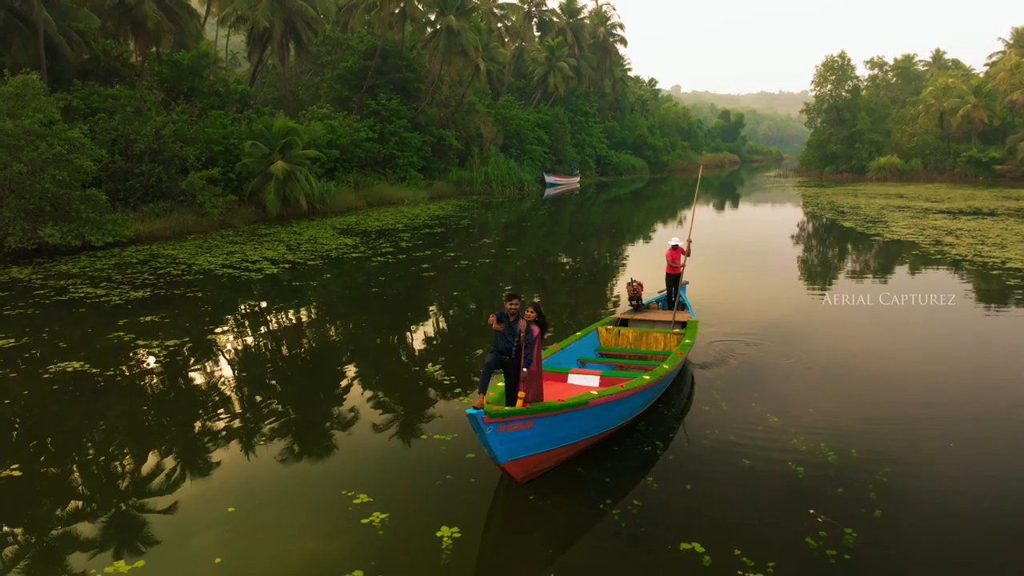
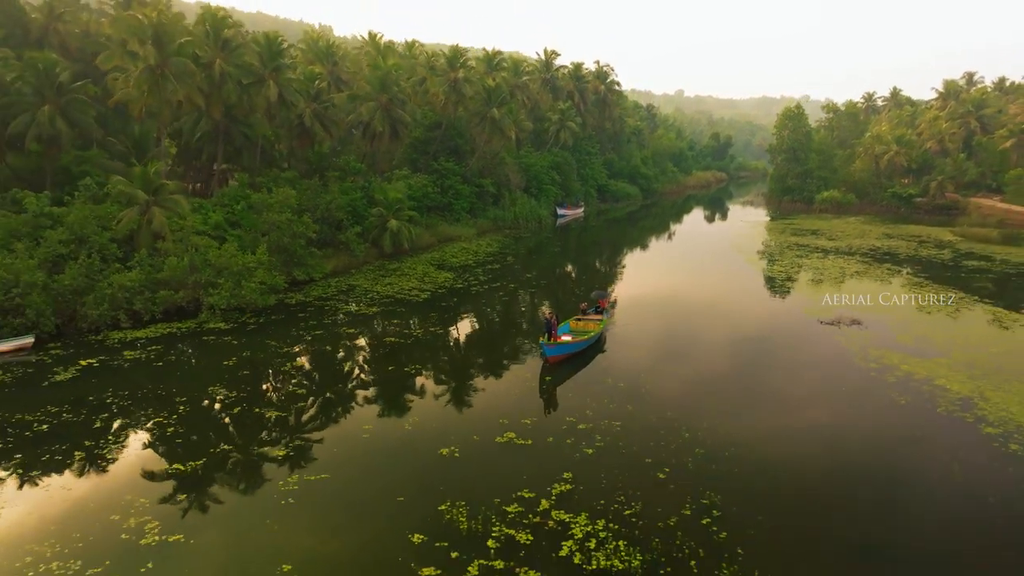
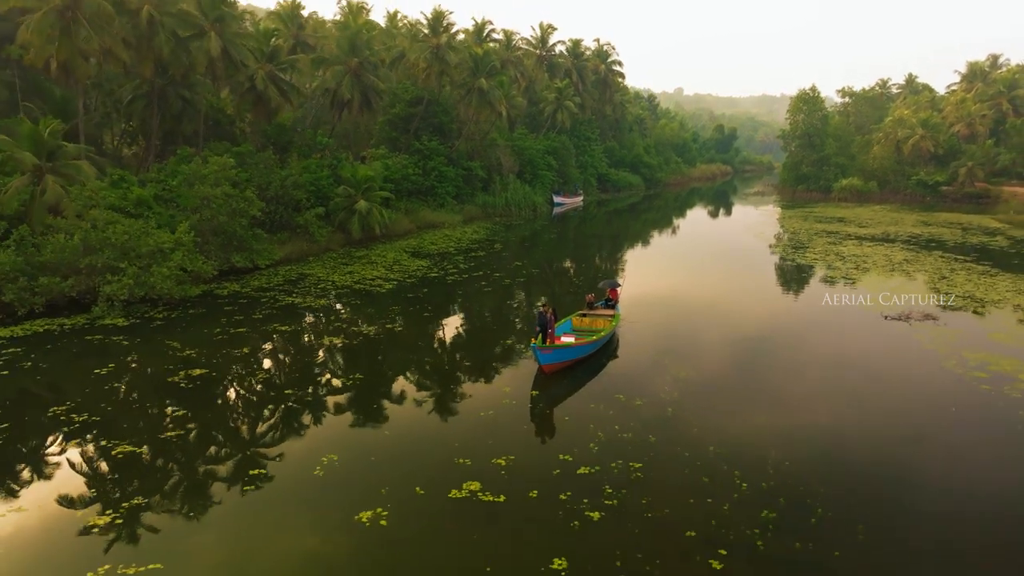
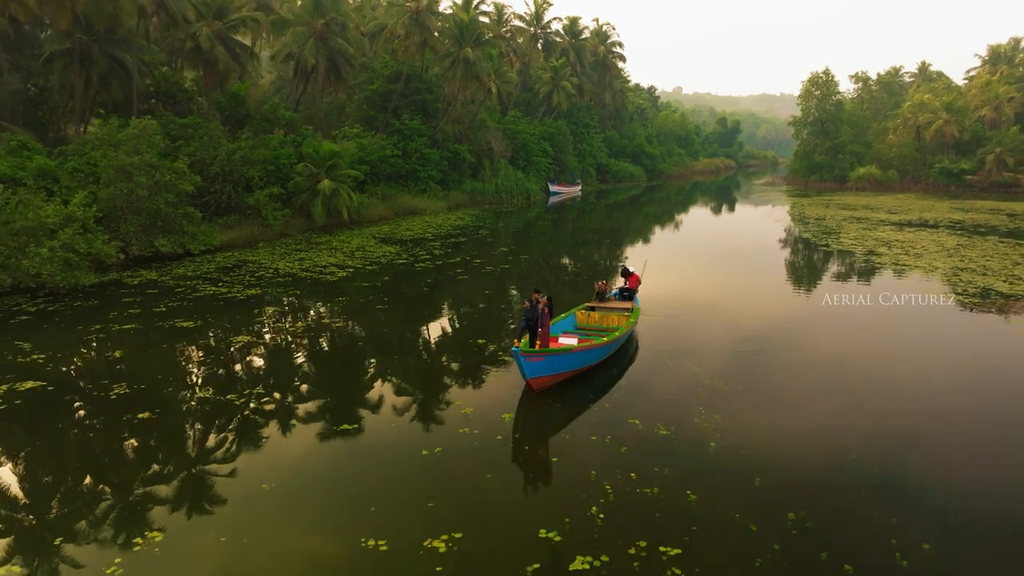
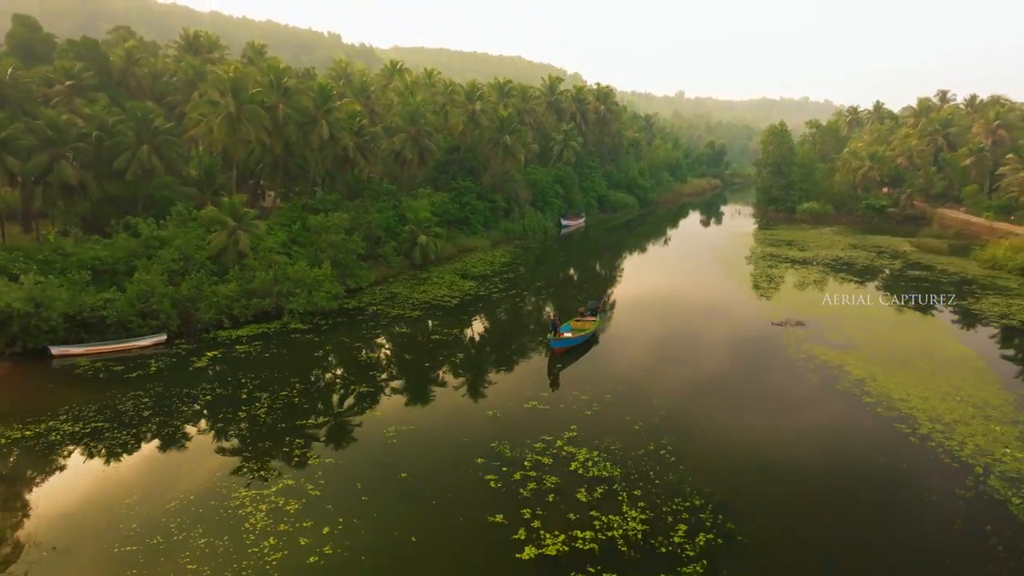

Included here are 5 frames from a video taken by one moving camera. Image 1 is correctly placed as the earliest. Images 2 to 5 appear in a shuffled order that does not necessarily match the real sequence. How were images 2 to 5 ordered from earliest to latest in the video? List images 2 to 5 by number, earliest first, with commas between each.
4, 3, 2, 5
